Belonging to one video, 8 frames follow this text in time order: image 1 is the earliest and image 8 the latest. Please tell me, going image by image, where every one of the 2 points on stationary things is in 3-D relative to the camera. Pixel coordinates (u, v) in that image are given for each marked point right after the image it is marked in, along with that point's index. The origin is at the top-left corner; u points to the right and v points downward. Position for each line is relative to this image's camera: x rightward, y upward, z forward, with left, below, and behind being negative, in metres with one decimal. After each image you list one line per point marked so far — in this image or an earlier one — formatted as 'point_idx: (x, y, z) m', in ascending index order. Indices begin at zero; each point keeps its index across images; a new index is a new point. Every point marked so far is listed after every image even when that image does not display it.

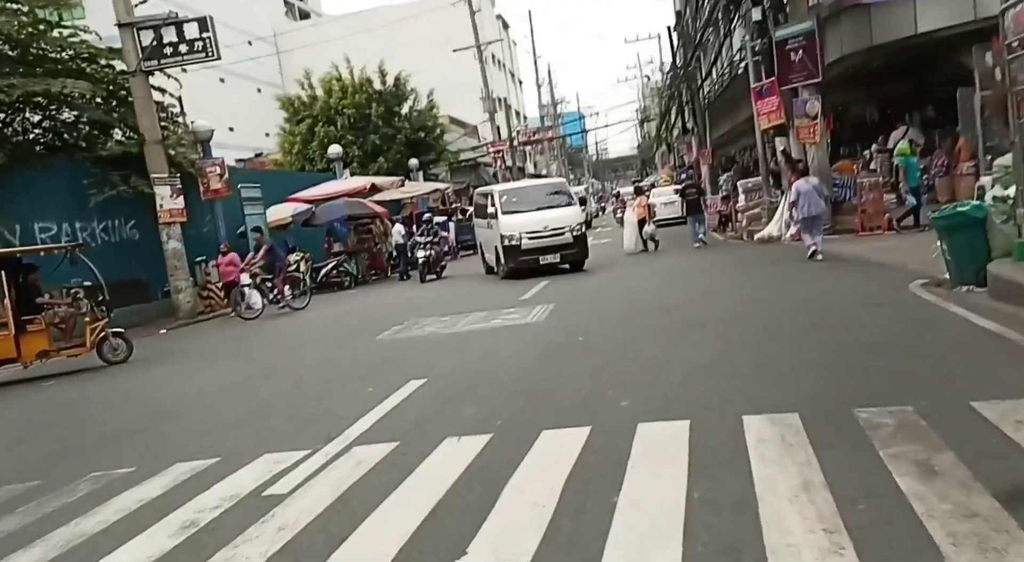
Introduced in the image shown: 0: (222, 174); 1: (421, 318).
0: (-7.3, +2.6, +20.7) m
1: (-1.4, -0.6, +13.0) m
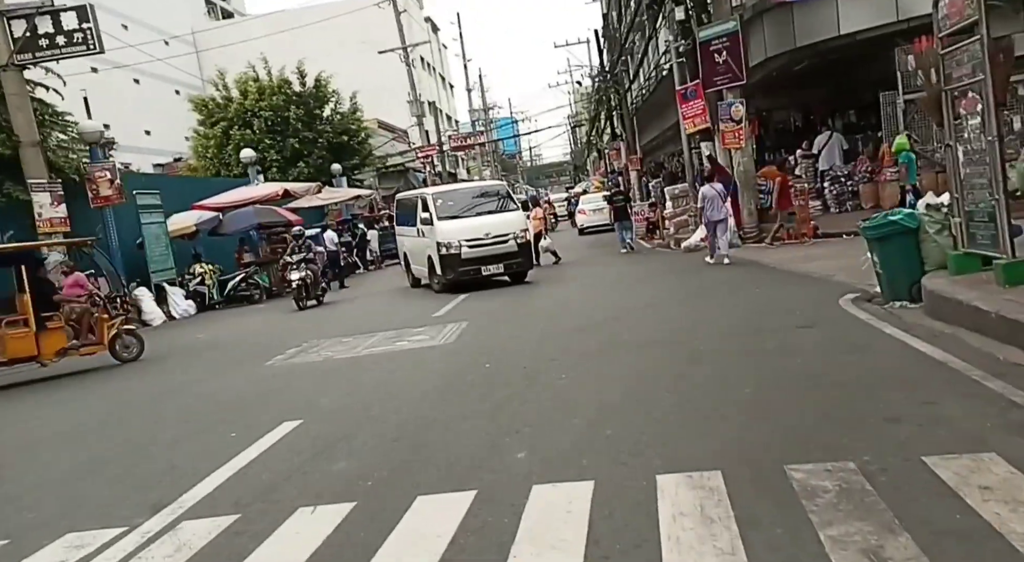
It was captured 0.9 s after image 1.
0: (-9.2, +2.3, +19.1) m
1: (-2.7, -0.8, +11.9) m
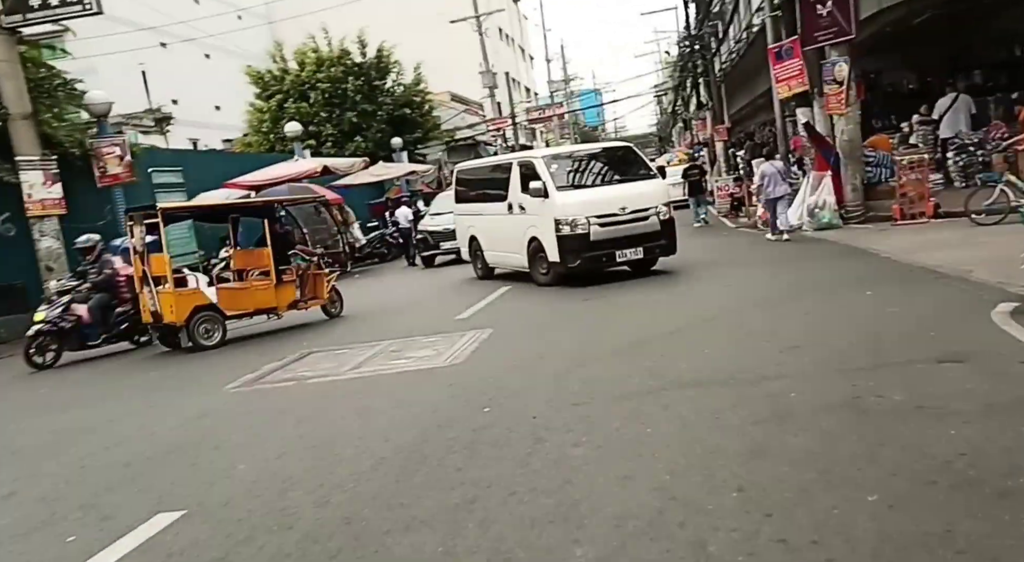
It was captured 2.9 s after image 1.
0: (-8.0, +2.6, +17.4) m
1: (-2.3, -0.8, +9.7) m
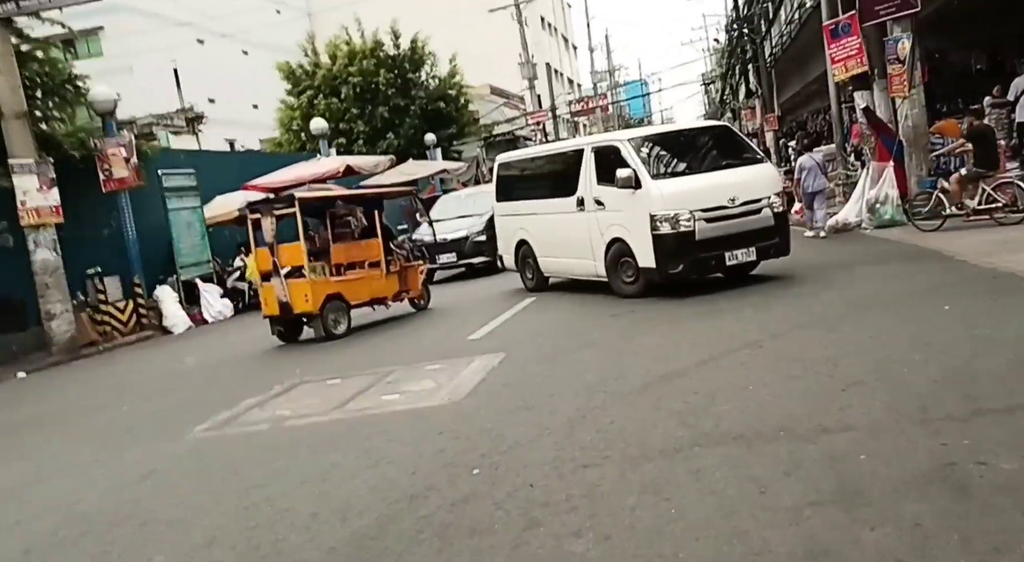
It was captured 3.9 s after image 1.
0: (-7.5, +2.3, +16.6) m
1: (-2.1, -1.0, +8.6) m
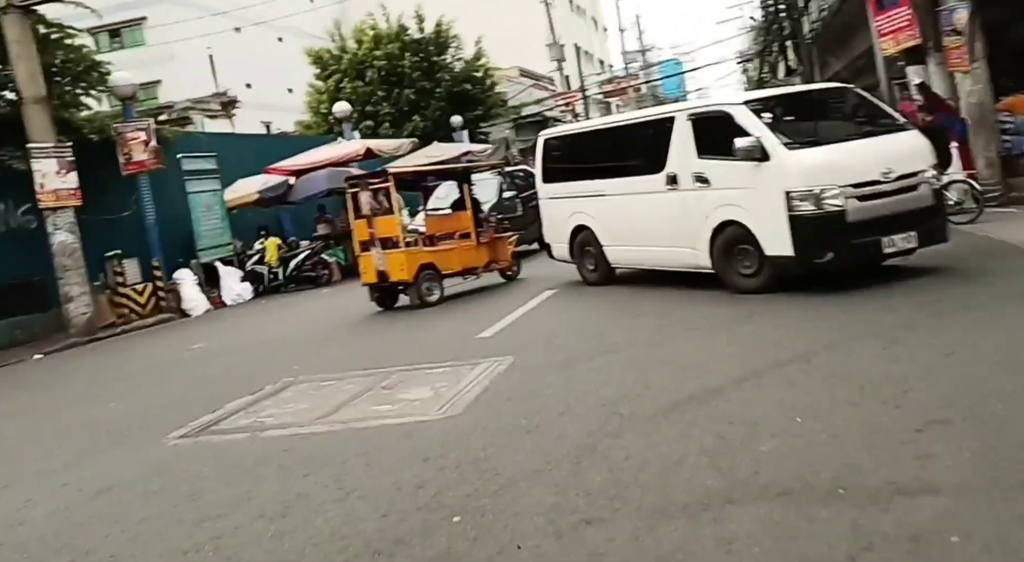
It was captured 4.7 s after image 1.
0: (-6.9, +2.6, +16.0) m
1: (-2.0, -0.9, +7.8) m
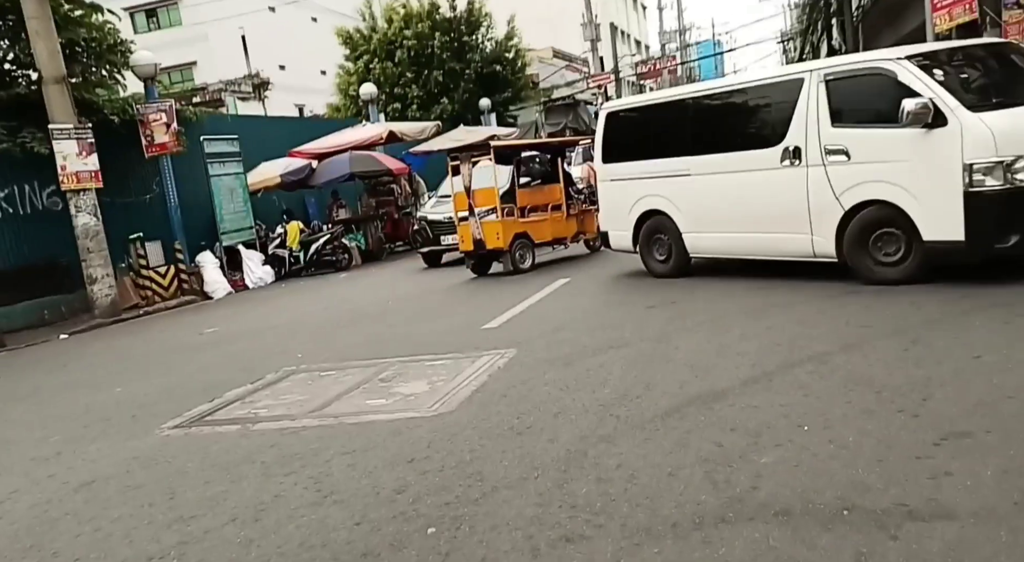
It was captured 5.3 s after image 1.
0: (-6.5, +3.0, +15.9) m
1: (-1.9, -0.8, +7.6) m
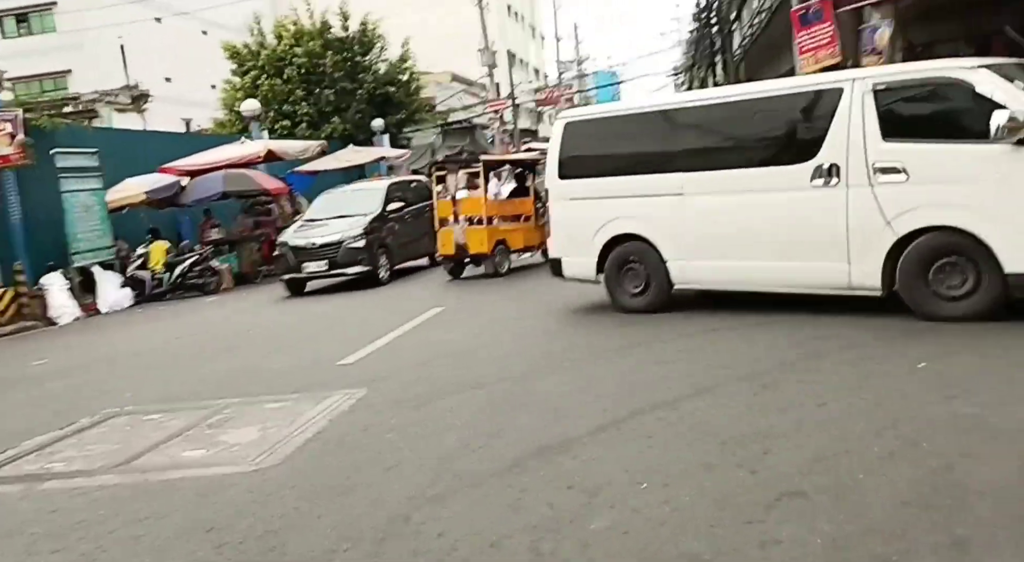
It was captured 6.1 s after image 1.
0: (-8.7, +2.6, +14.6) m
1: (-3.2, -1.1, +6.8) m
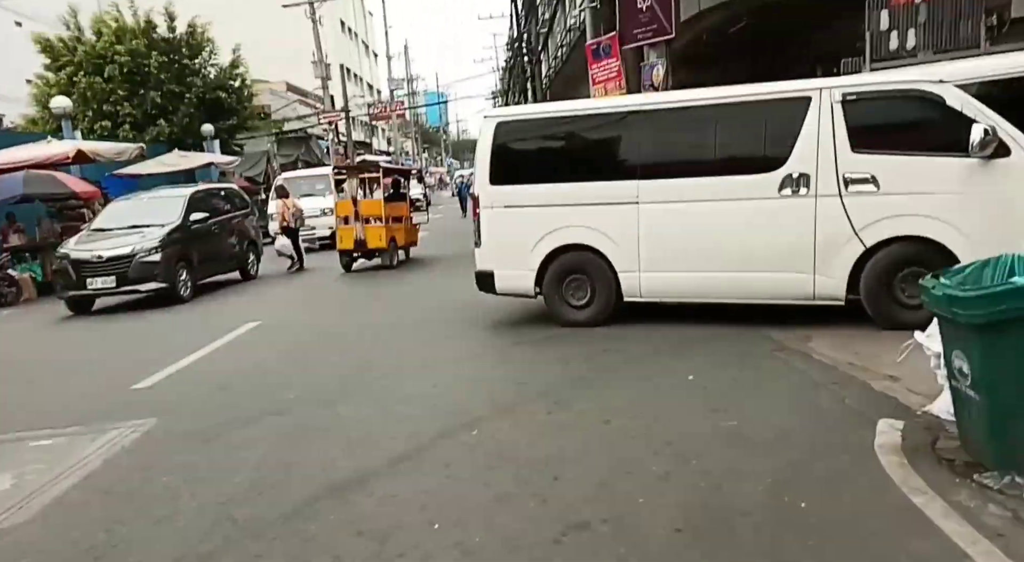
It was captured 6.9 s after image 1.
0: (-11.3, +2.4, +12.4) m
1: (-4.5, -1.2, +5.7) m
